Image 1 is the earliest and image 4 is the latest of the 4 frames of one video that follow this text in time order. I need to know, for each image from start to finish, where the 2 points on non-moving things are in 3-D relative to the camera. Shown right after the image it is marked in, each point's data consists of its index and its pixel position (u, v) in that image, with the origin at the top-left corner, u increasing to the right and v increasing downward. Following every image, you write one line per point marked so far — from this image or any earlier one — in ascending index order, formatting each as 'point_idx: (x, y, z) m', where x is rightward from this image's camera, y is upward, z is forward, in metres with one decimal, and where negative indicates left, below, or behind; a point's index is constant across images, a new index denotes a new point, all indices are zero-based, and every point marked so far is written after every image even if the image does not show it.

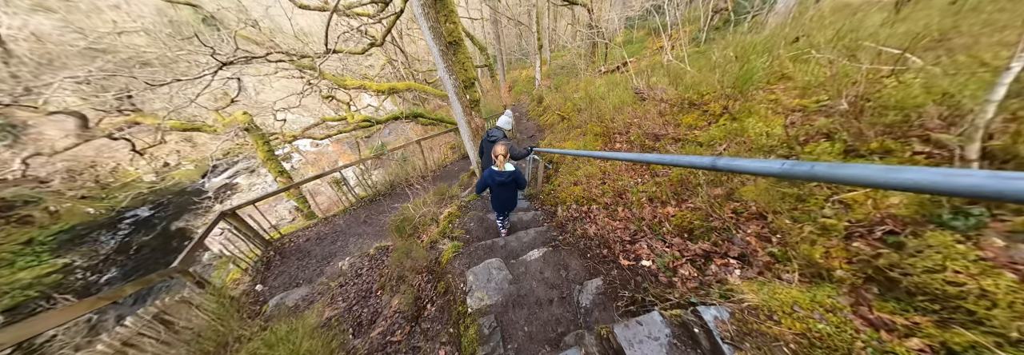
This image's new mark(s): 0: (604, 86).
0: (+3.1, +3.1, +7.0) m
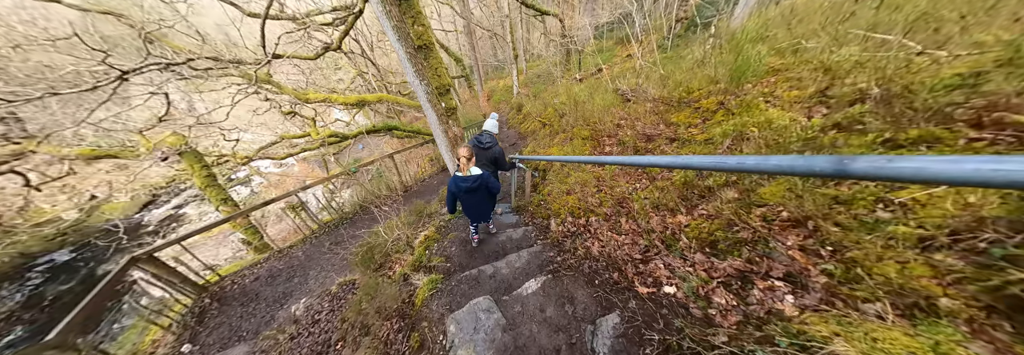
0: (+2.4, +2.9, +6.9) m
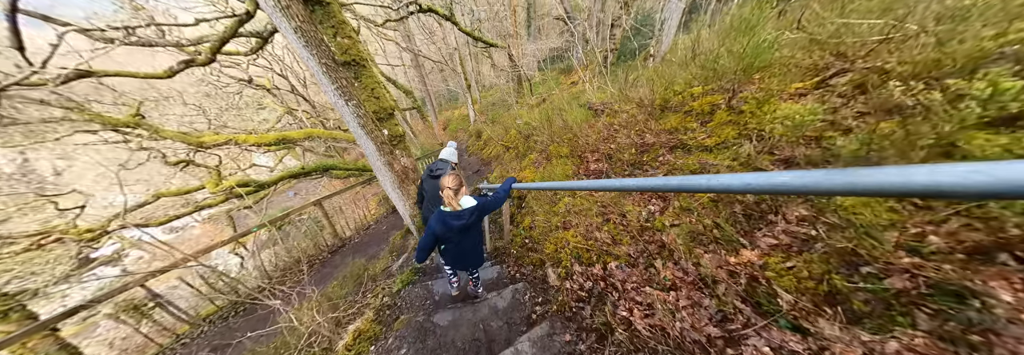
0: (+1.0, +2.2, +6.6) m
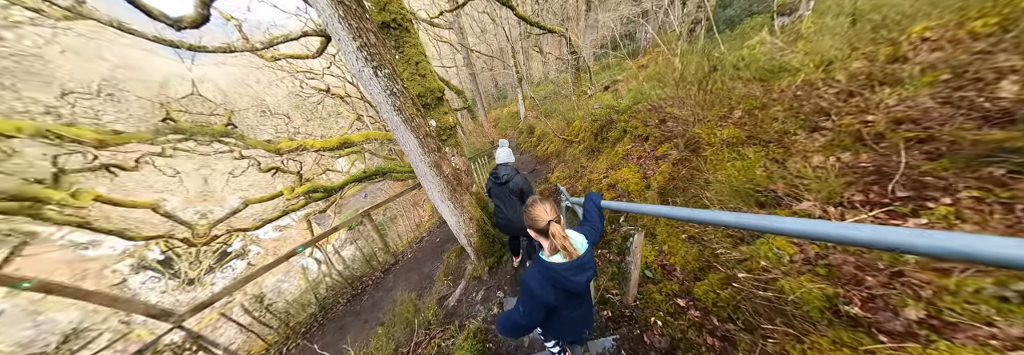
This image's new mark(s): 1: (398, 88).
0: (+2.9, +2.1, +4.9) m
1: (-1.2, +1.1, +2.5) m
